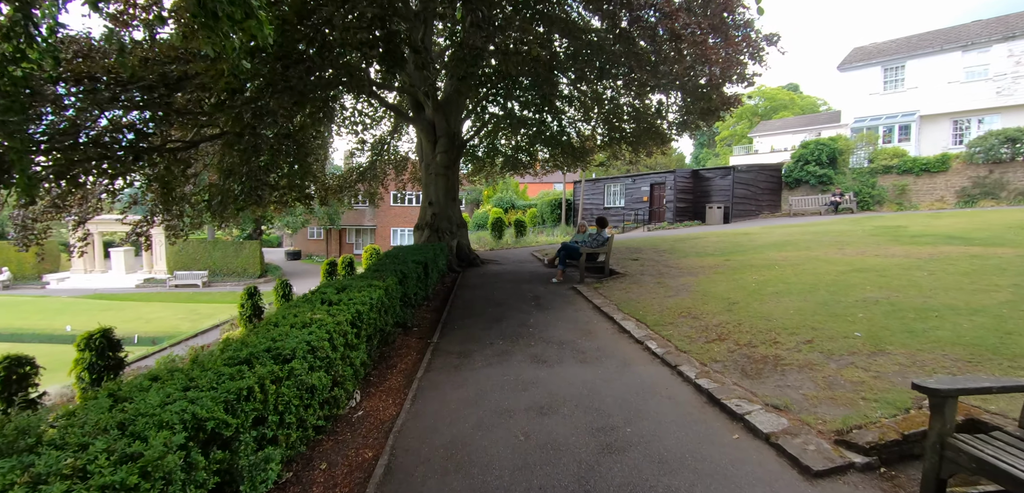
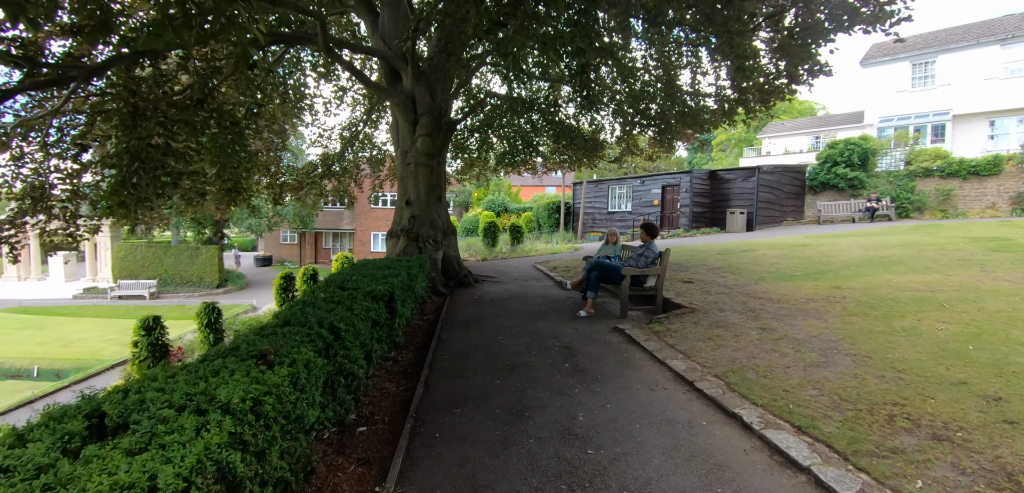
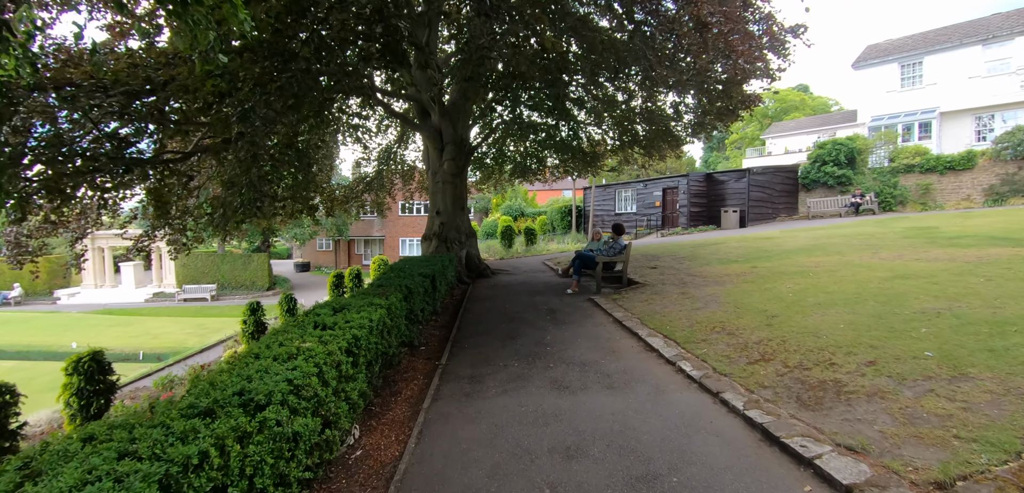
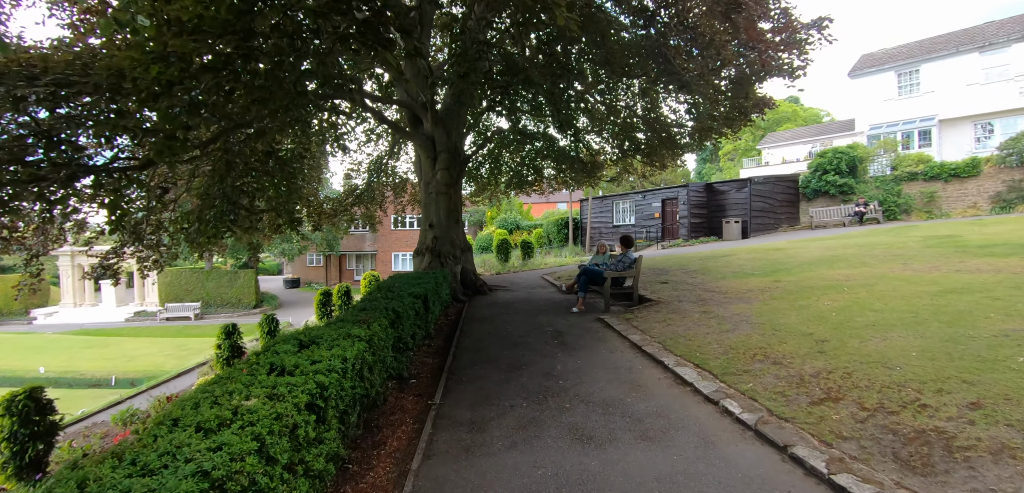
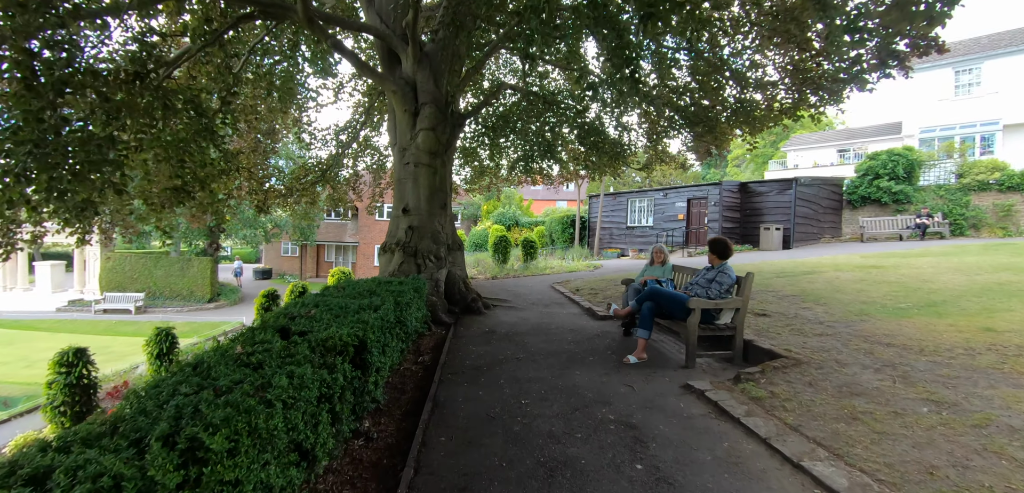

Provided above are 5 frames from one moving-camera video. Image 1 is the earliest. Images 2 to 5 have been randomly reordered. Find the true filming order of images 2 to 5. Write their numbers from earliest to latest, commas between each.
3, 4, 2, 5
